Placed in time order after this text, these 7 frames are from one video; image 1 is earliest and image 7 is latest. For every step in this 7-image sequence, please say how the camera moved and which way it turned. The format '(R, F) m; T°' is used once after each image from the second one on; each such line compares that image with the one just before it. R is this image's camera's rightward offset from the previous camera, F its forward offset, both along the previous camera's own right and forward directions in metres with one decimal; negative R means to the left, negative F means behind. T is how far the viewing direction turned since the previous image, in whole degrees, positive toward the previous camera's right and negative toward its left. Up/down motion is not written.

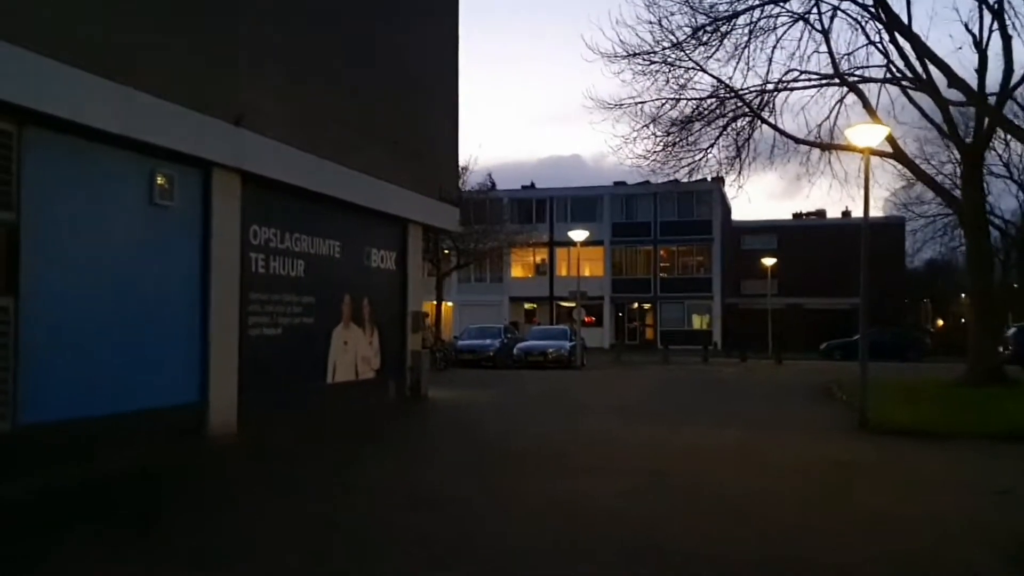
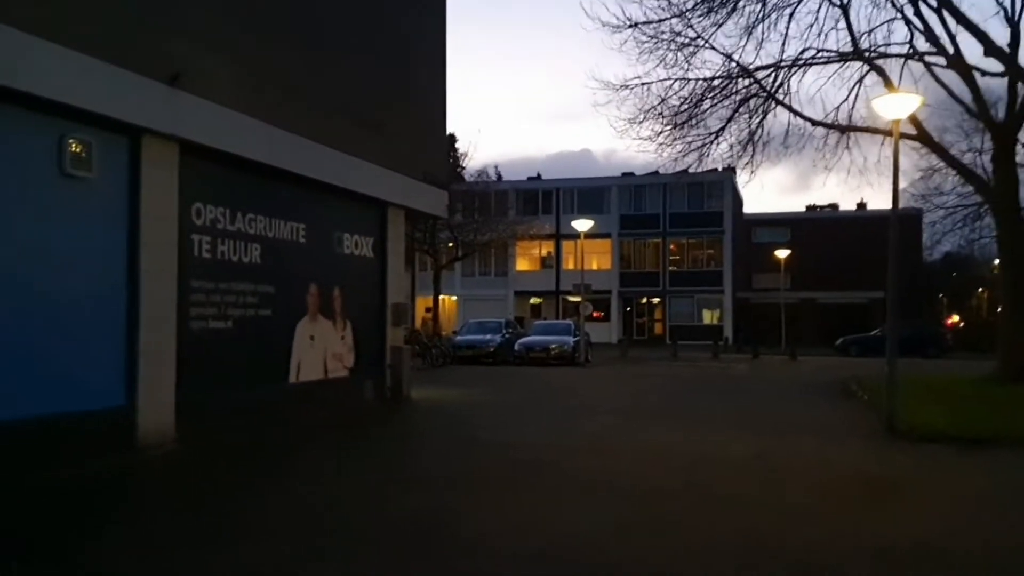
(+0.4, +1.8) m; -1°
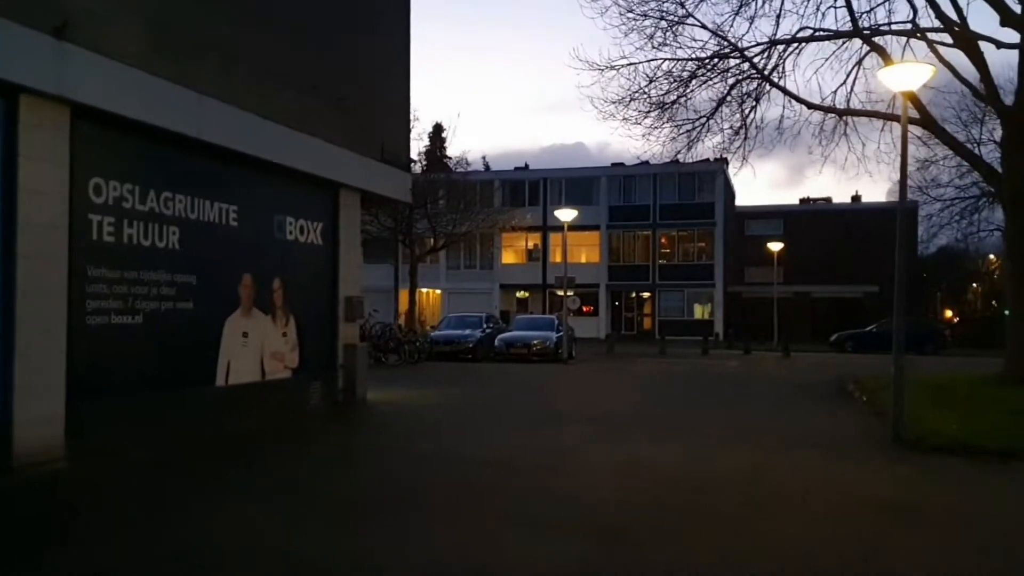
(+0.4, +1.7) m; 0°
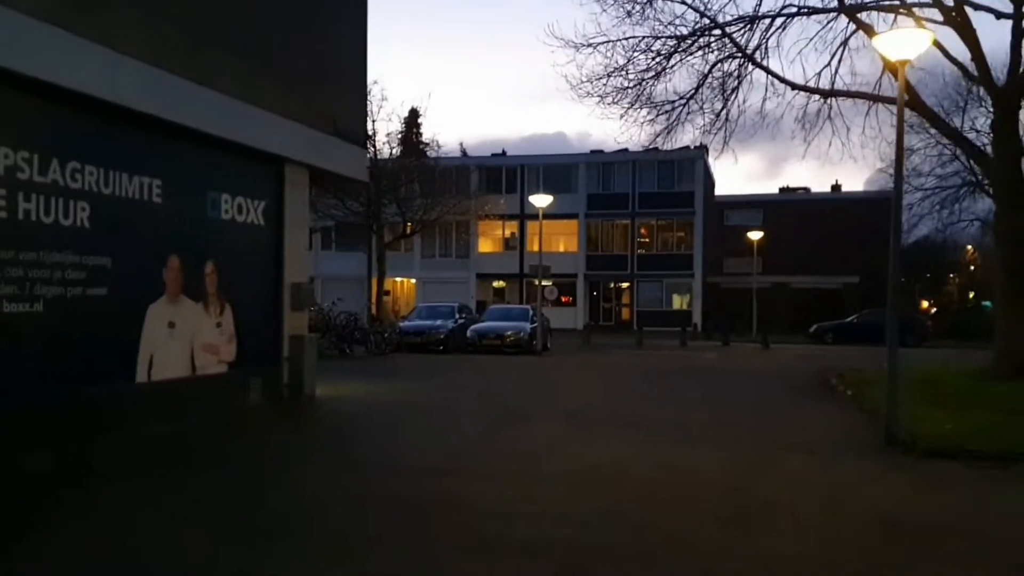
(+0.3, +1.3) m; +1°
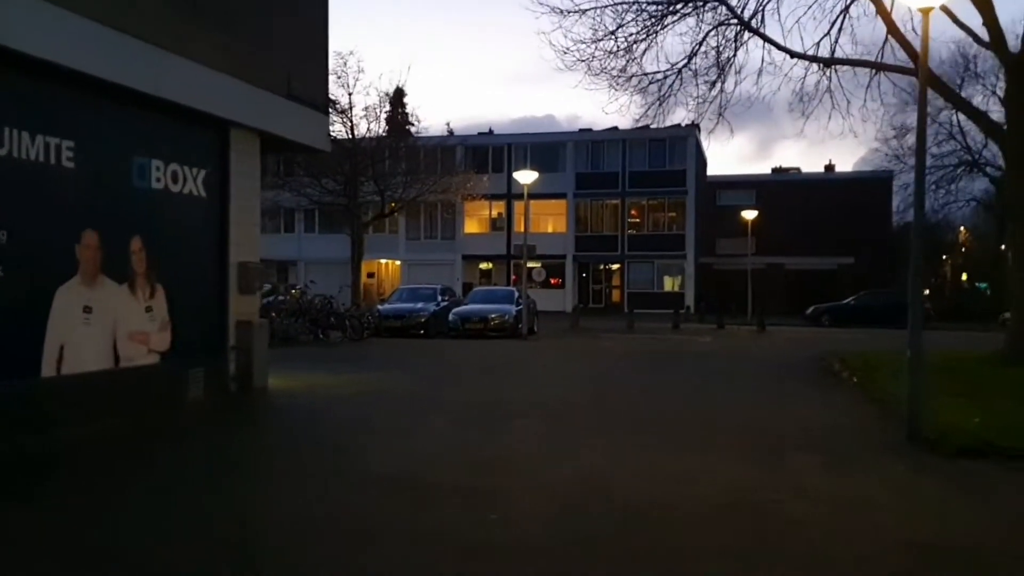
(+0.2, +1.6) m; +1°
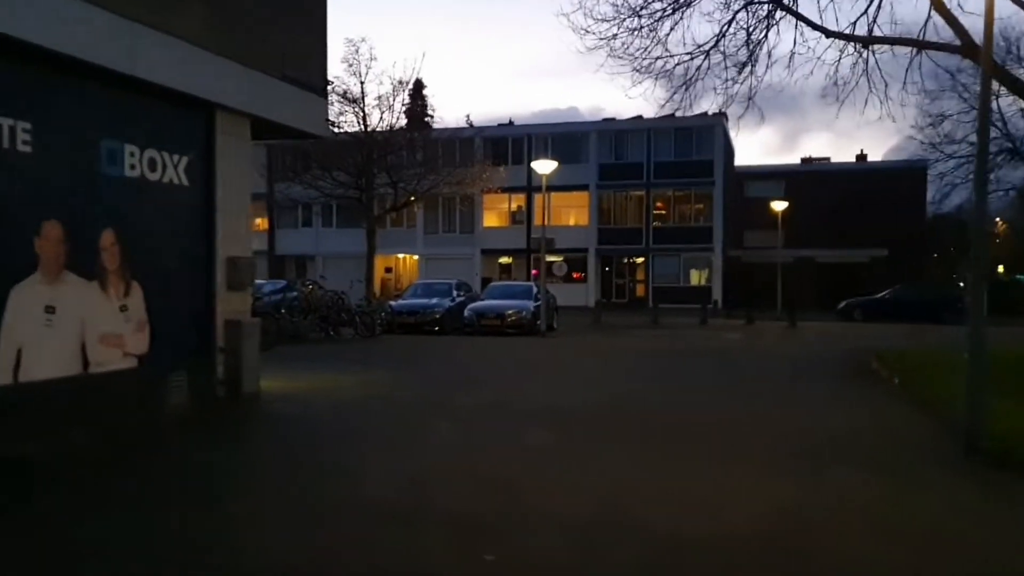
(+0.1, +1.1) m; -1°
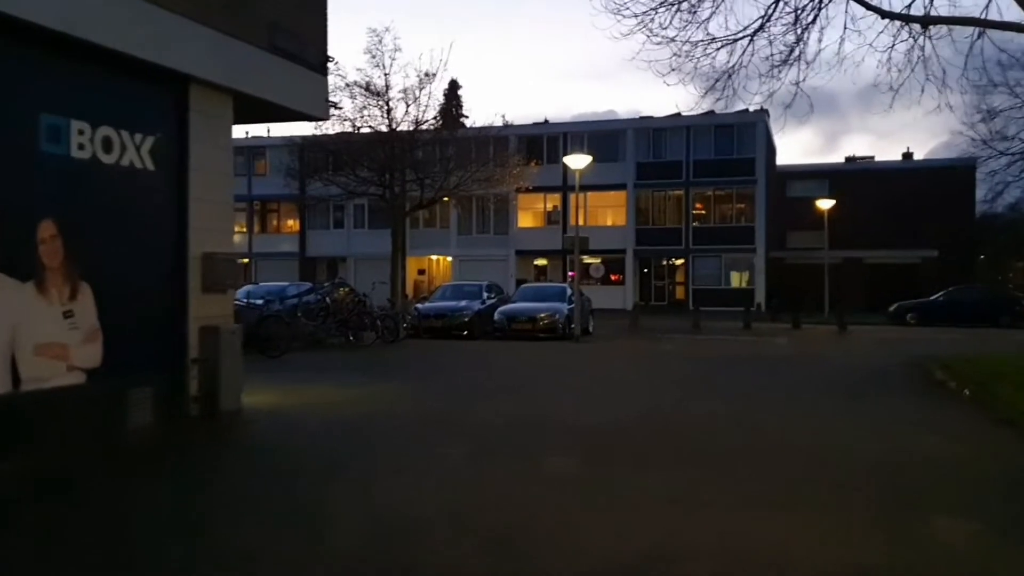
(+0.2, +1.7) m; -2°
